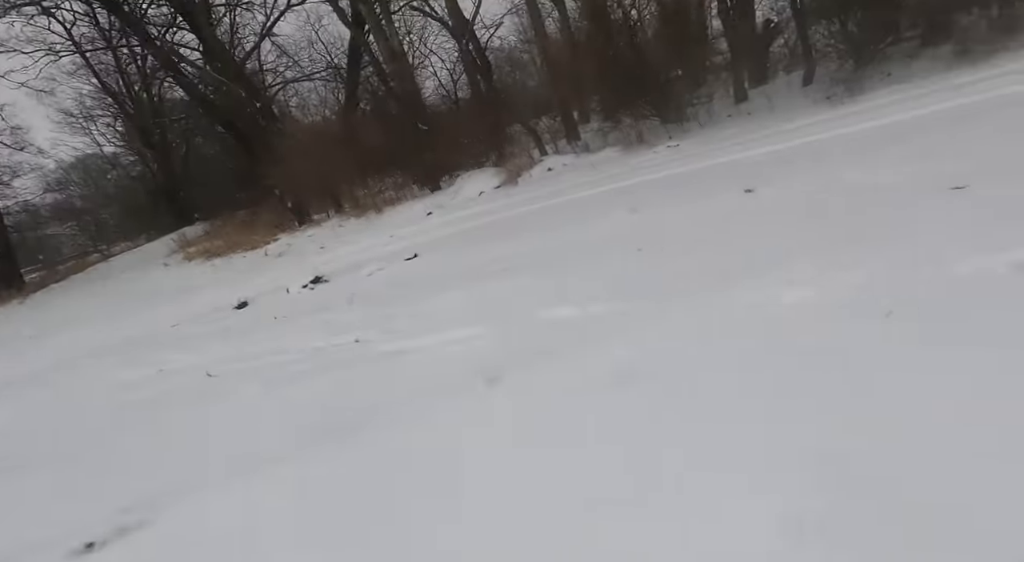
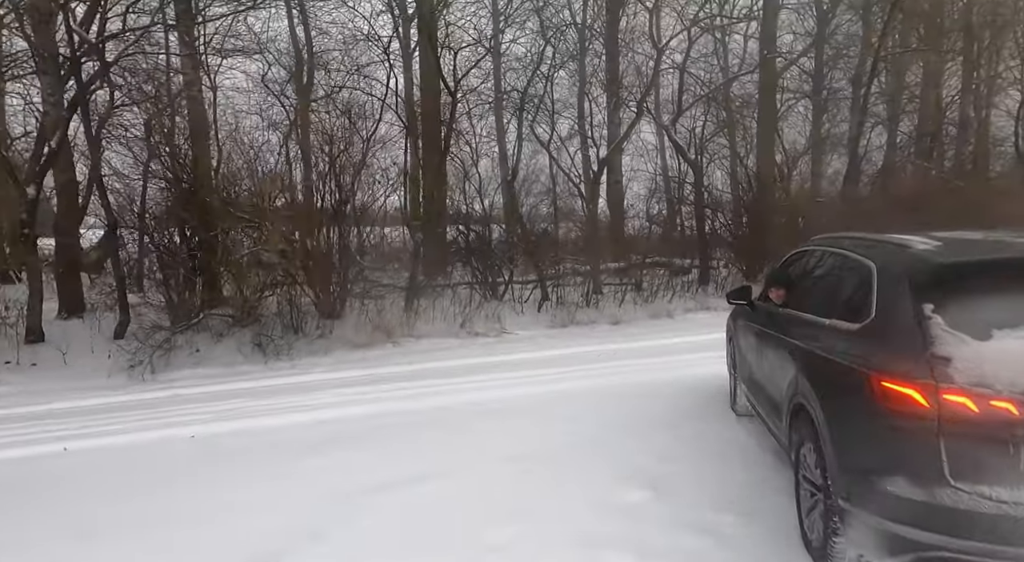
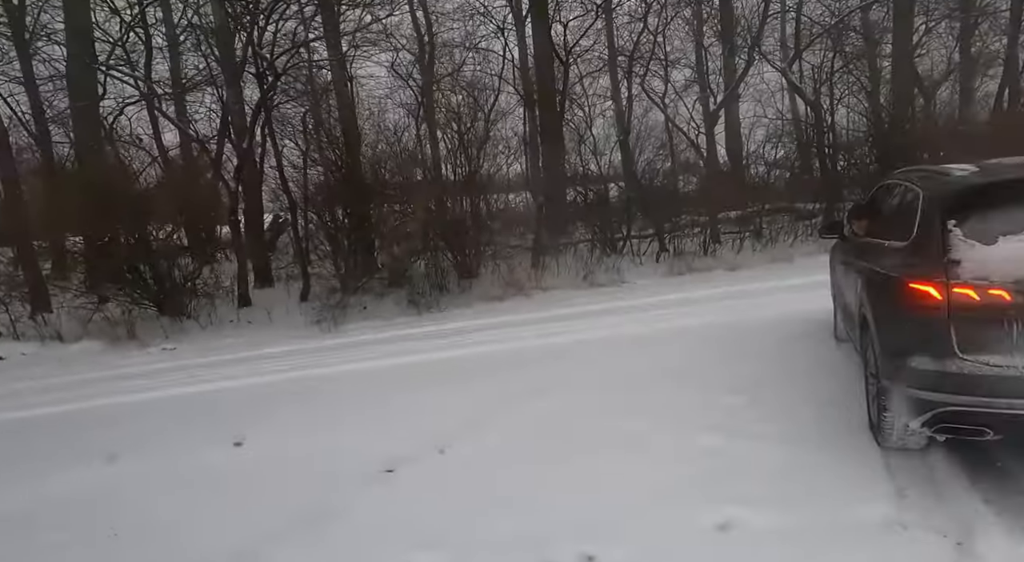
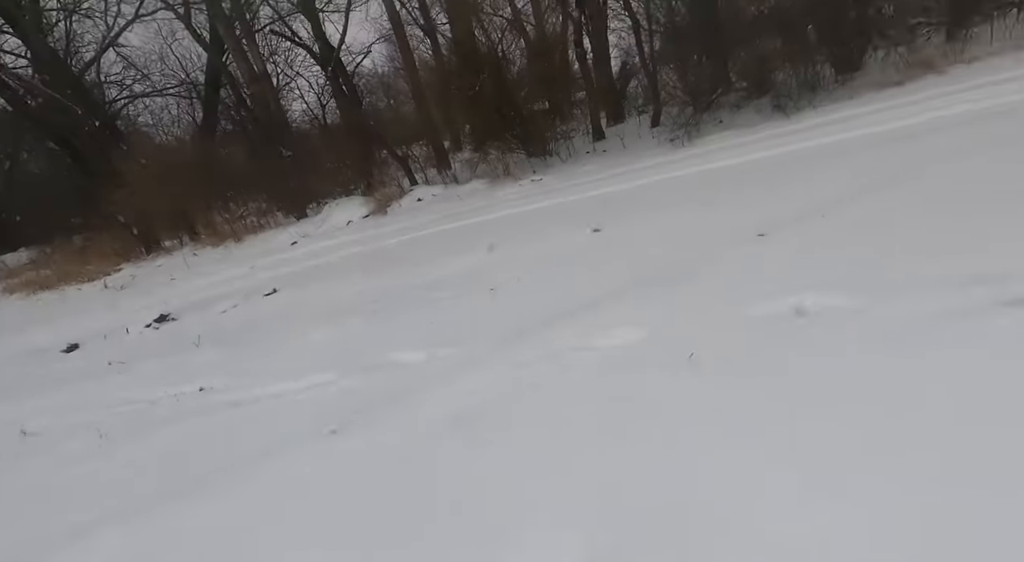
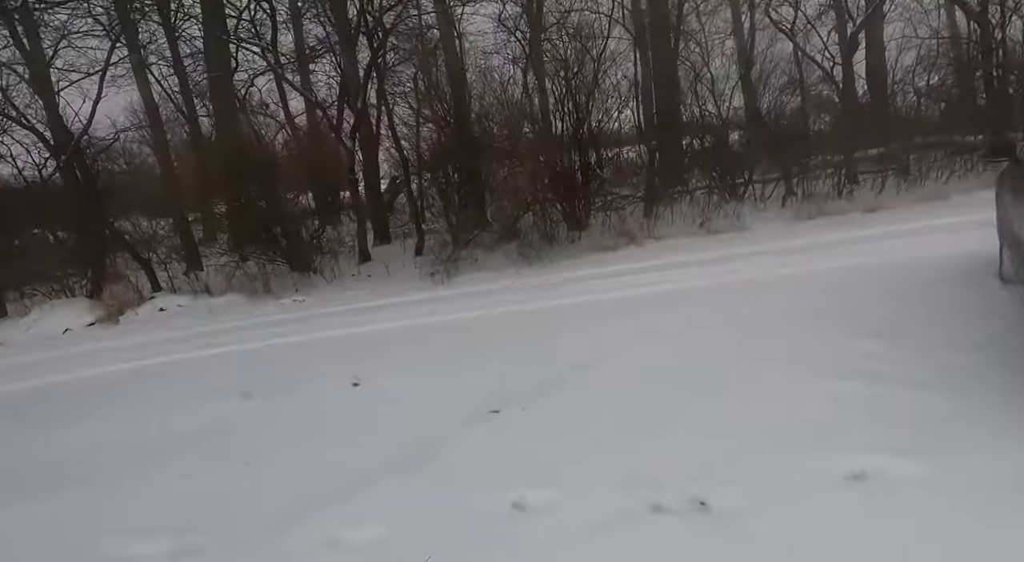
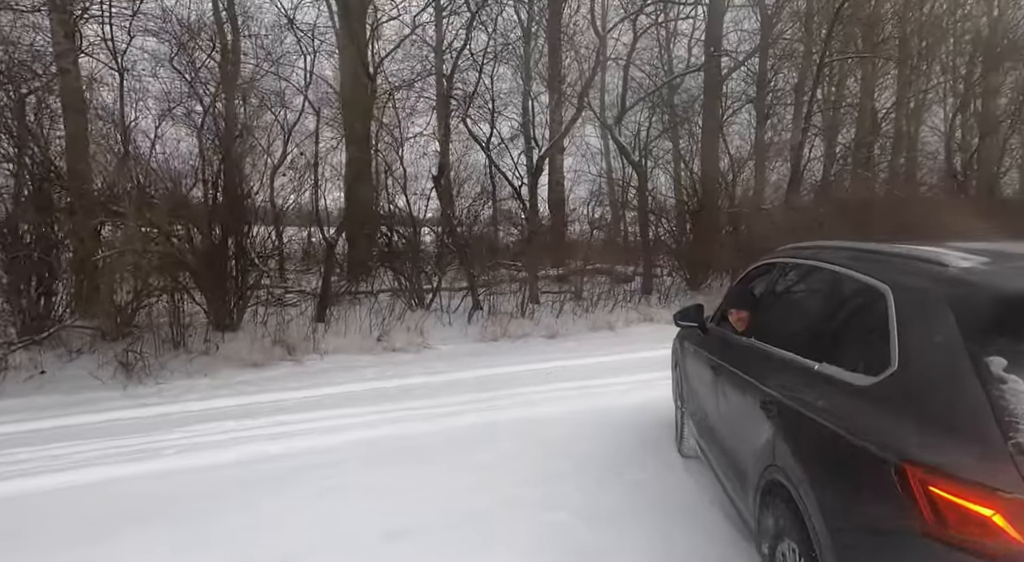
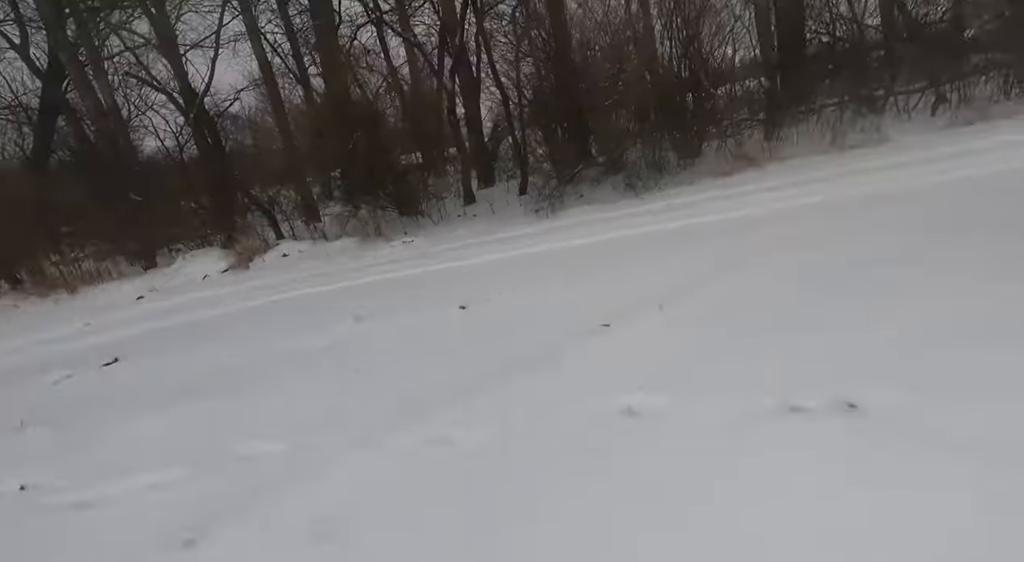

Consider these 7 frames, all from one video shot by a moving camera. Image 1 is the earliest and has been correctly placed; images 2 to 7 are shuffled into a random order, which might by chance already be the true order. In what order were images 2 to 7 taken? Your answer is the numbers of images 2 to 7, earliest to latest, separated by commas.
4, 7, 5, 3, 2, 6
